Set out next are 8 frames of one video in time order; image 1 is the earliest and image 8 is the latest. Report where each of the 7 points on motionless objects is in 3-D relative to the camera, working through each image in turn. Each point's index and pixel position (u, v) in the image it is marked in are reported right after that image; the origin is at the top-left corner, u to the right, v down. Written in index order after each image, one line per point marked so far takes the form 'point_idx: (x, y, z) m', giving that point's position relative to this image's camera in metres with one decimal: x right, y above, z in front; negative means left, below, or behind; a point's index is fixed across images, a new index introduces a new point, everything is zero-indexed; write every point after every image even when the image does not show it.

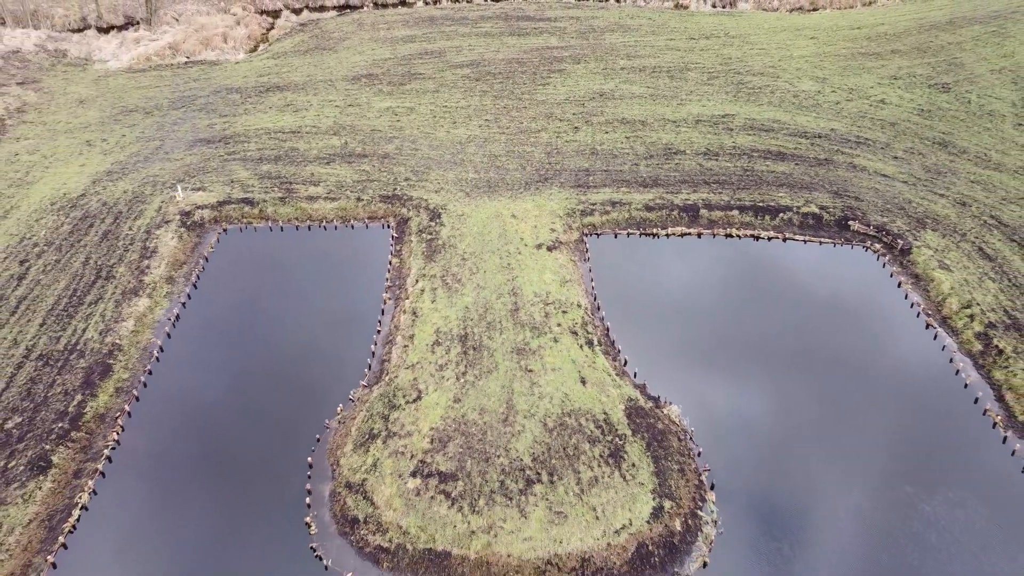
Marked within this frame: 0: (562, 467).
0: (+0.9, -3.2, +14.2) m
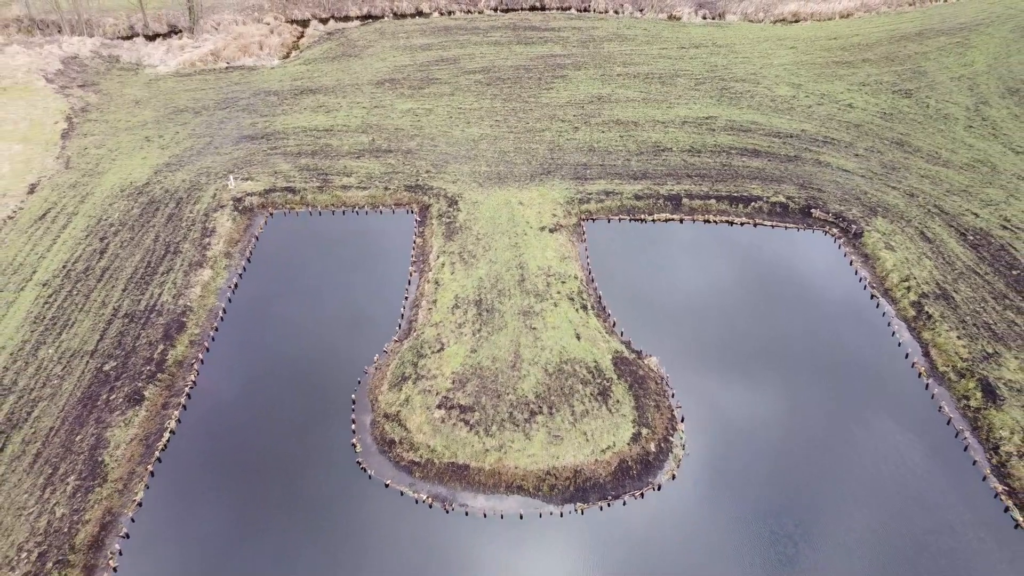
0: (+1.1, -2.5, +17.4) m
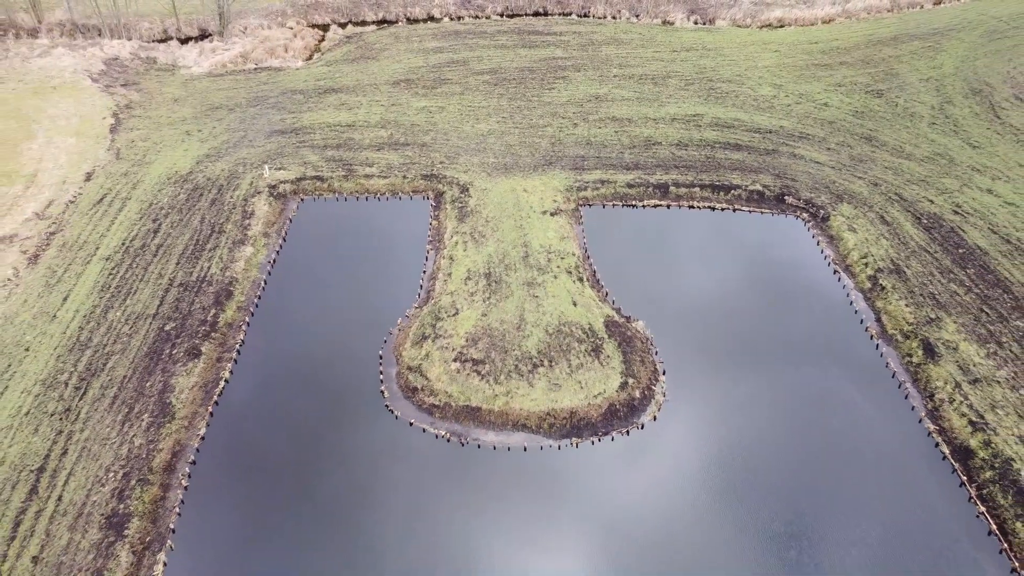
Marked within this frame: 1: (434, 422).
0: (+1.2, -1.7, +20.3) m
1: (-1.9, -3.2, +19.2) m
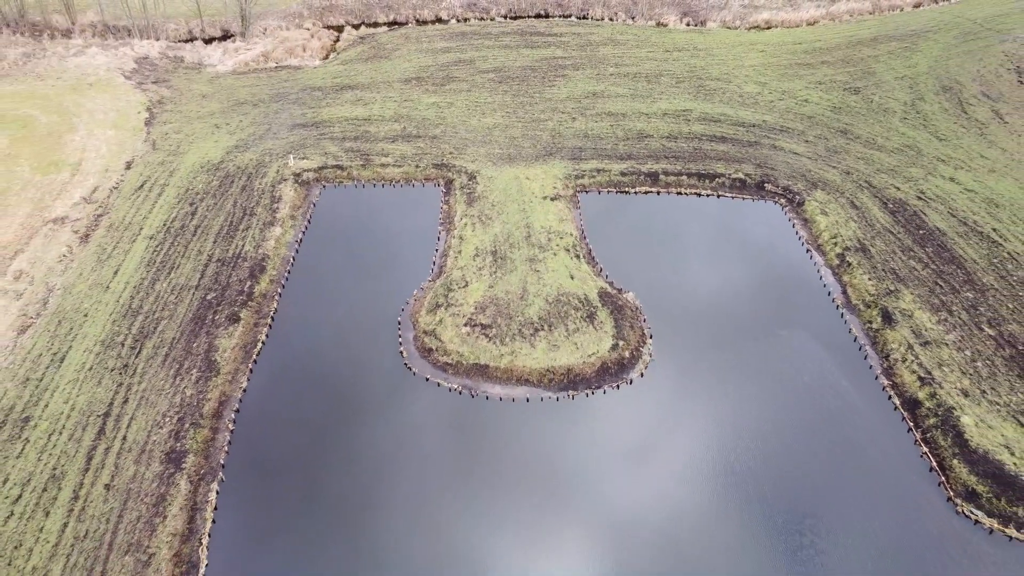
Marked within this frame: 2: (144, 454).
0: (+1.3, -1.0, +22.8) m
1: (-1.8, -2.4, +21.7) m
2: (-8.9, -4.0, +19.0) m
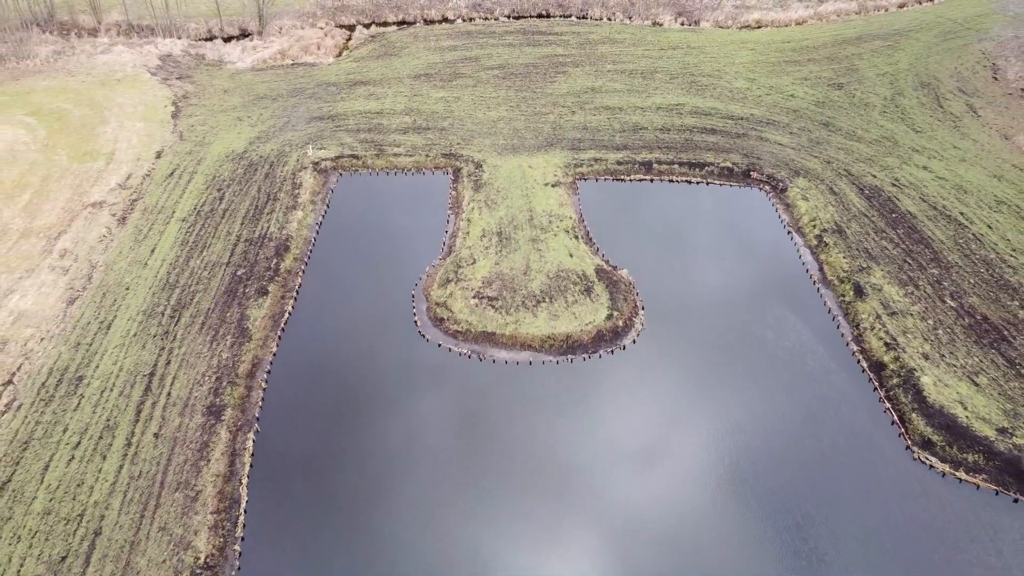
0: (+1.4, -0.2, +25.1) m
1: (-1.6, -1.7, +24.0) m
2: (-8.8, -3.2, +21.3) m
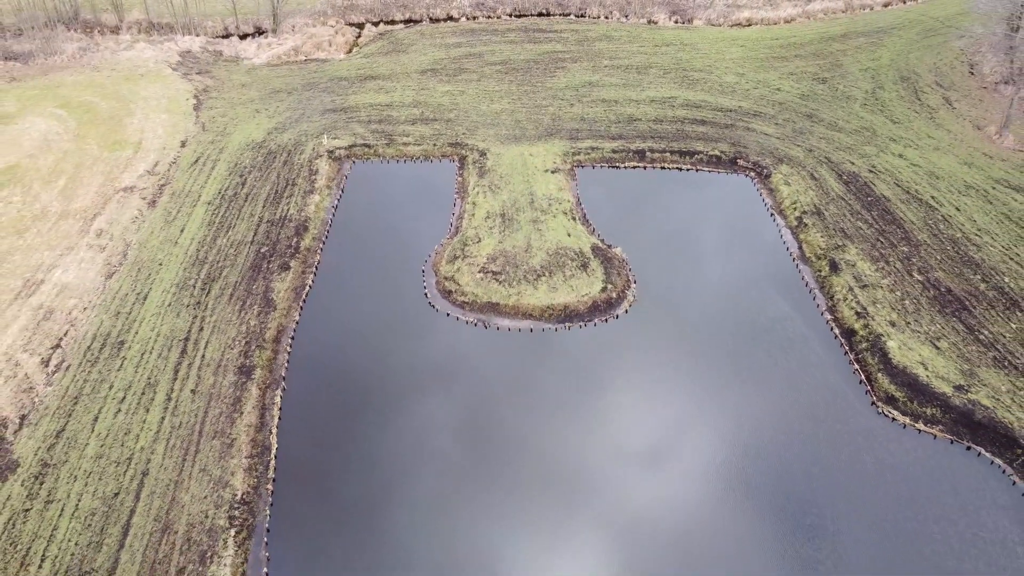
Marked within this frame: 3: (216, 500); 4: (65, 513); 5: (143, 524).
0: (+1.5, +0.7, +27.2) m
1: (-1.6, -0.8, +26.1) m
2: (-8.7, -2.4, +23.4) m
3: (-7.4, -5.3, +19.8) m
4: (-11.0, -5.5, +19.3) m
5: (-8.9, -5.7, +19.1) m
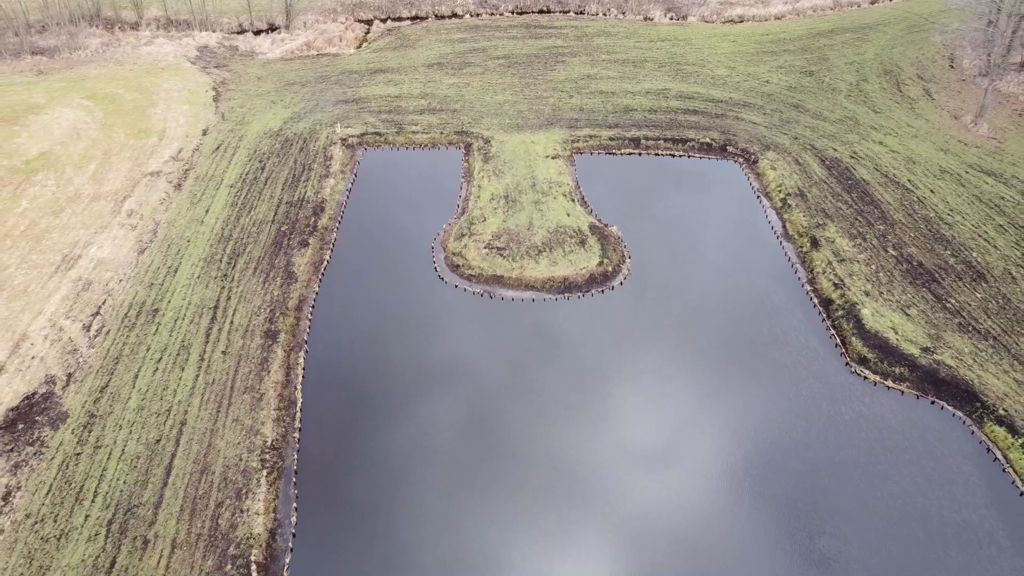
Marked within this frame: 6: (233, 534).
0: (+1.7, +1.6, +29.3) m
1: (-1.4, +0.1, +28.2) m
2: (-8.6, -1.4, +25.5) m
3: (-7.3, -4.4, +21.9) m
4: (-10.9, -4.6, +21.4) m
5: (-8.8, -4.8, +21.1) m
6: (-7.0, -6.1, +19.7) m
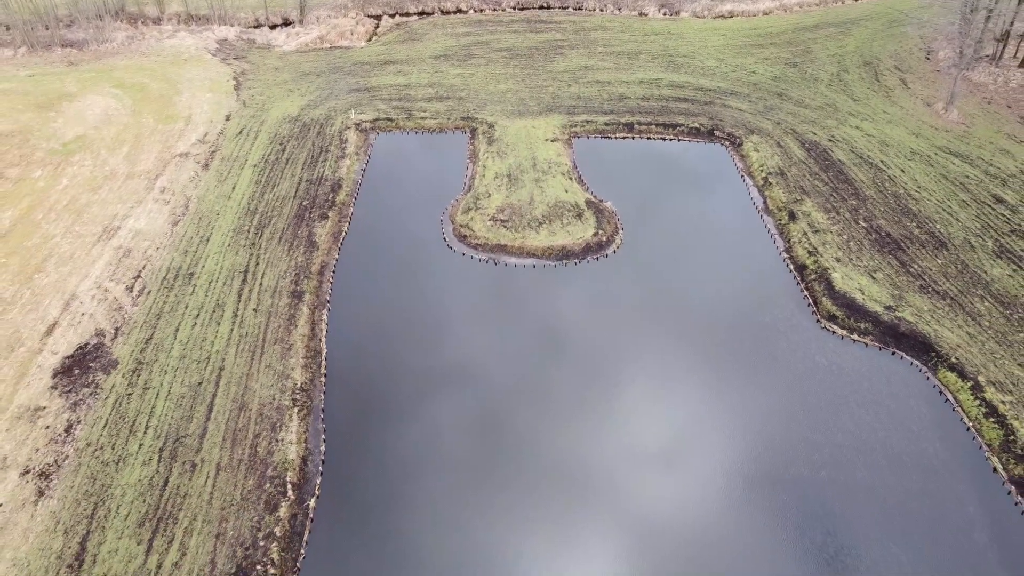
0: (+1.8, +2.9, +32.0) m
1: (-1.3, +1.4, +30.9) m
2: (-8.5, -0.2, +28.2) m
3: (-7.2, -3.1, +24.5) m
4: (-10.8, -3.3, +24.1) m
5: (-8.7, -3.5, +23.8) m
6: (-6.9, -4.9, +22.3) m
